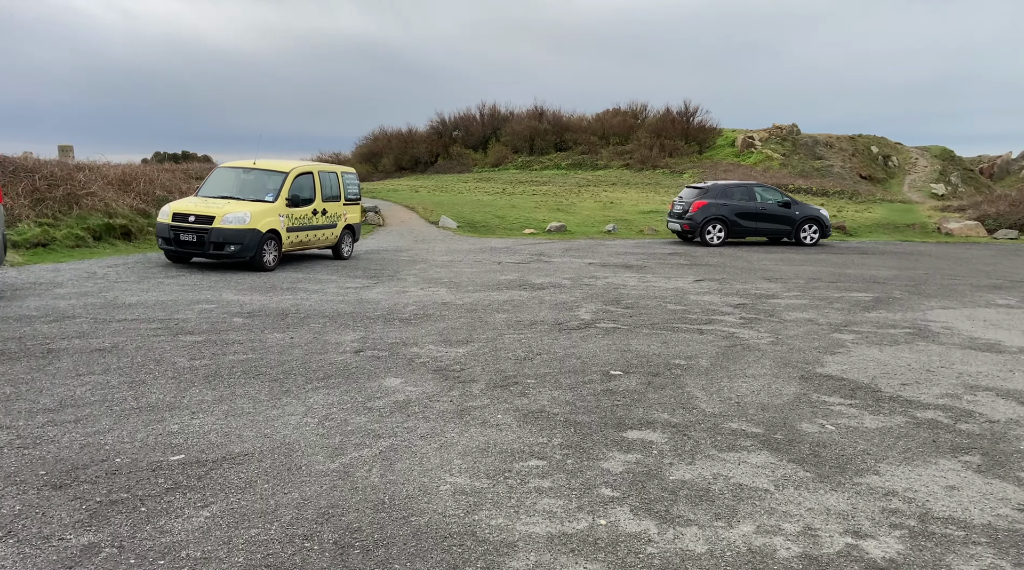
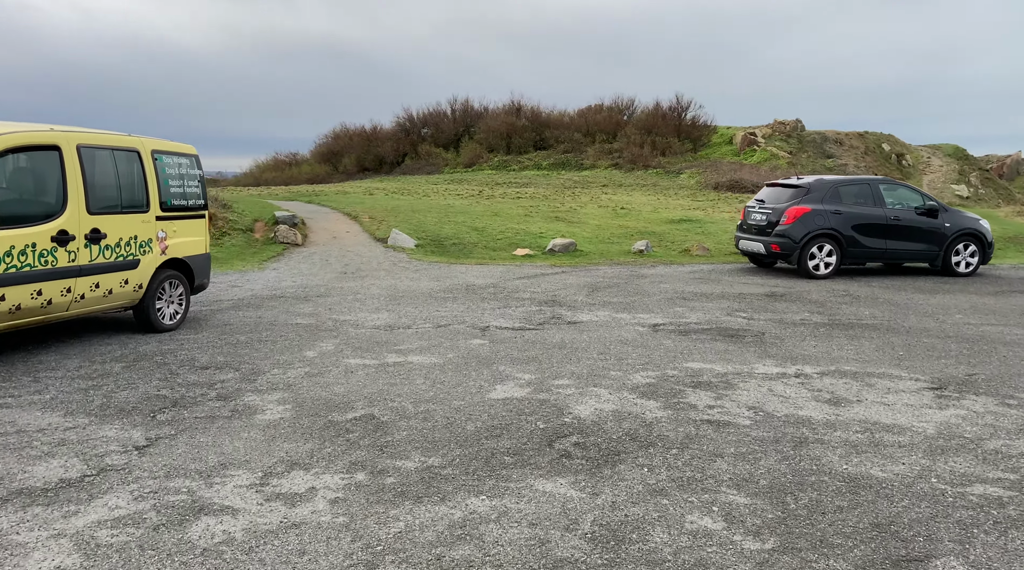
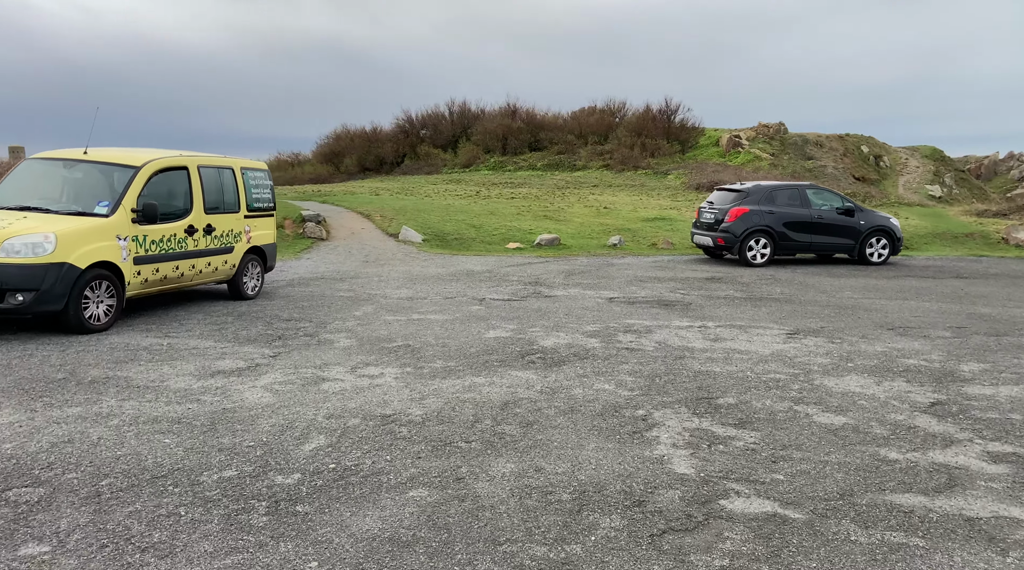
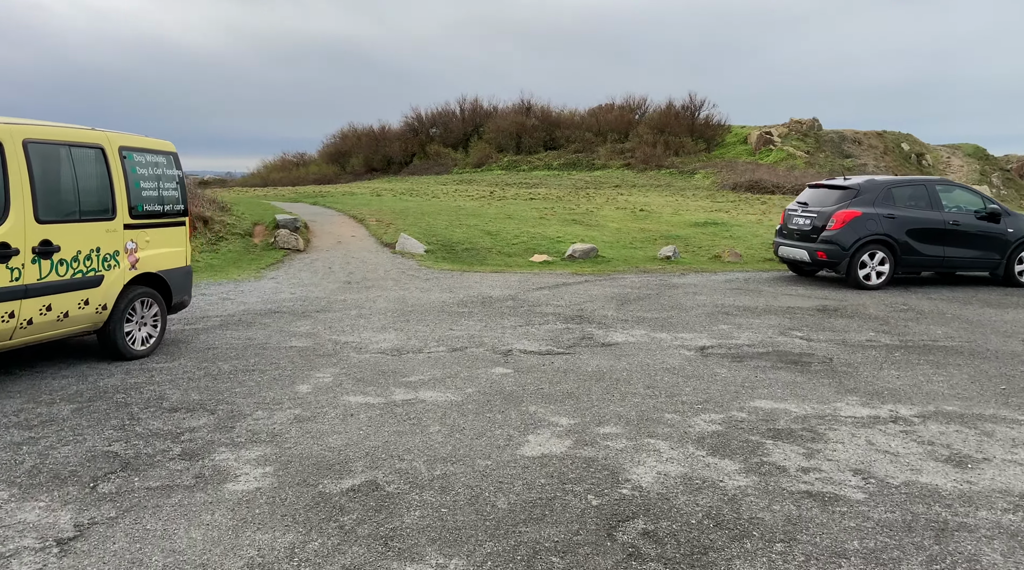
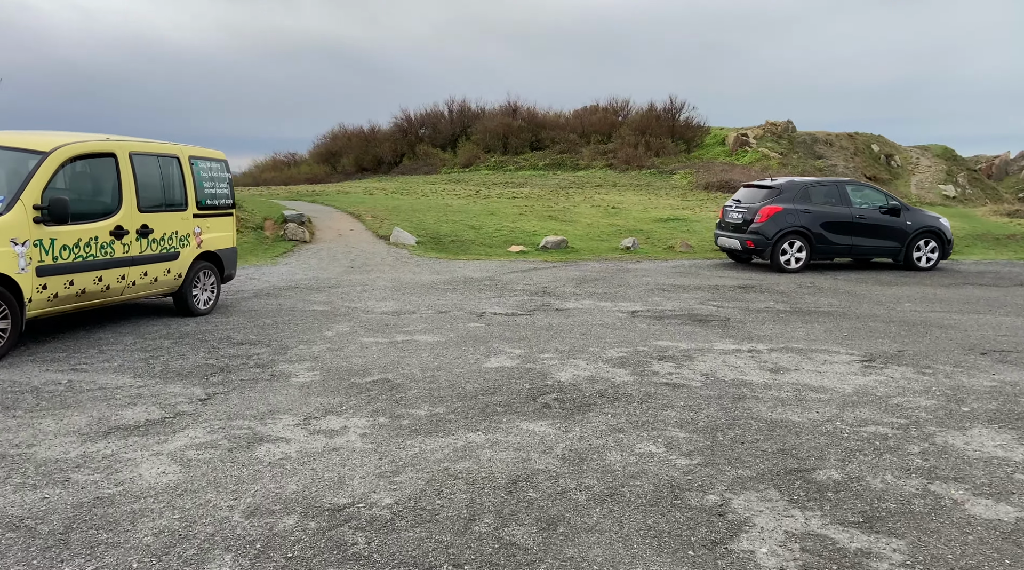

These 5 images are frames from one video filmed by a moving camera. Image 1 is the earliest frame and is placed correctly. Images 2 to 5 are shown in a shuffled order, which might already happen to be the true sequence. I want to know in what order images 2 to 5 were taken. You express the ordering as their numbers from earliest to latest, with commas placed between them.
3, 5, 2, 4
